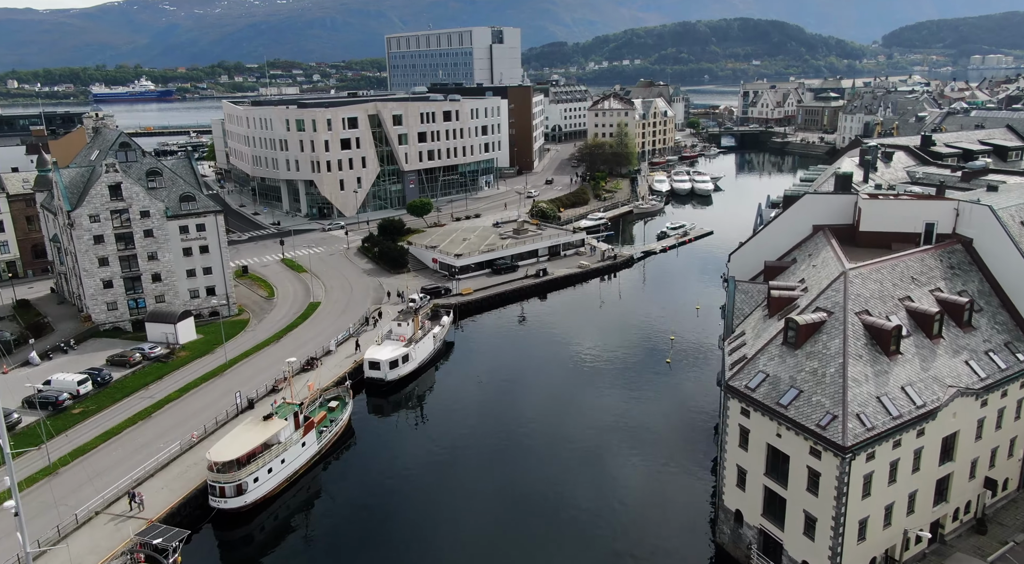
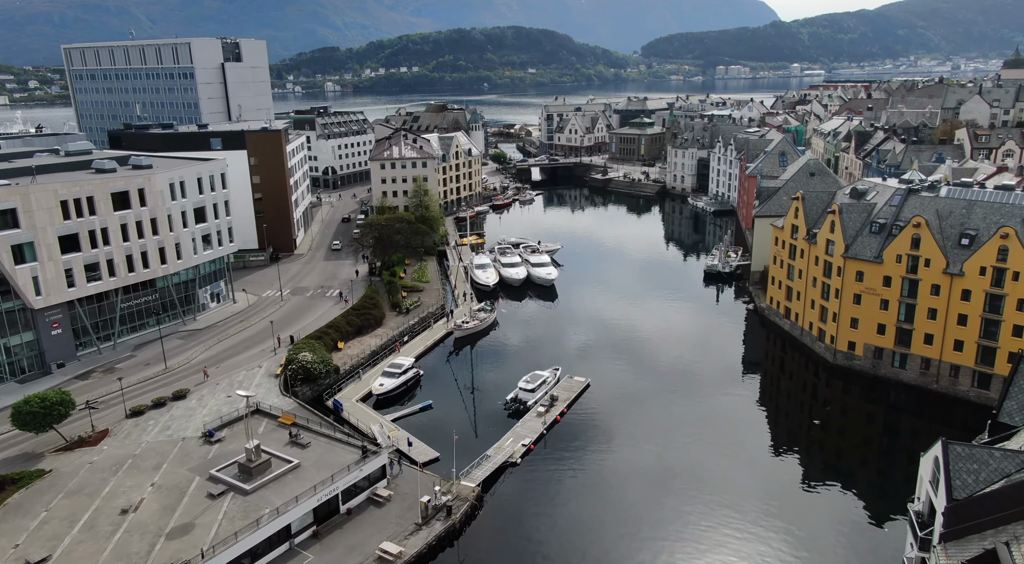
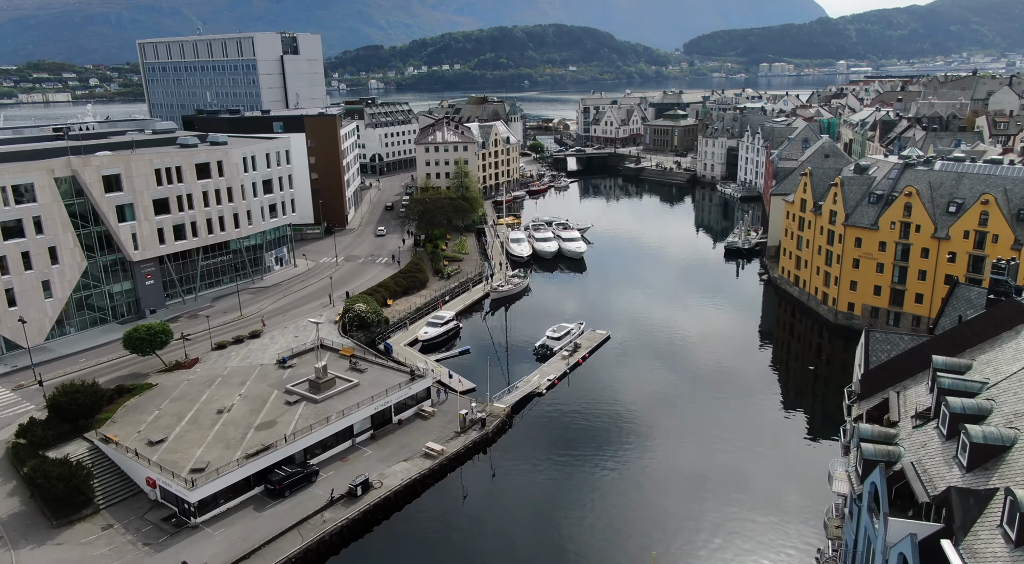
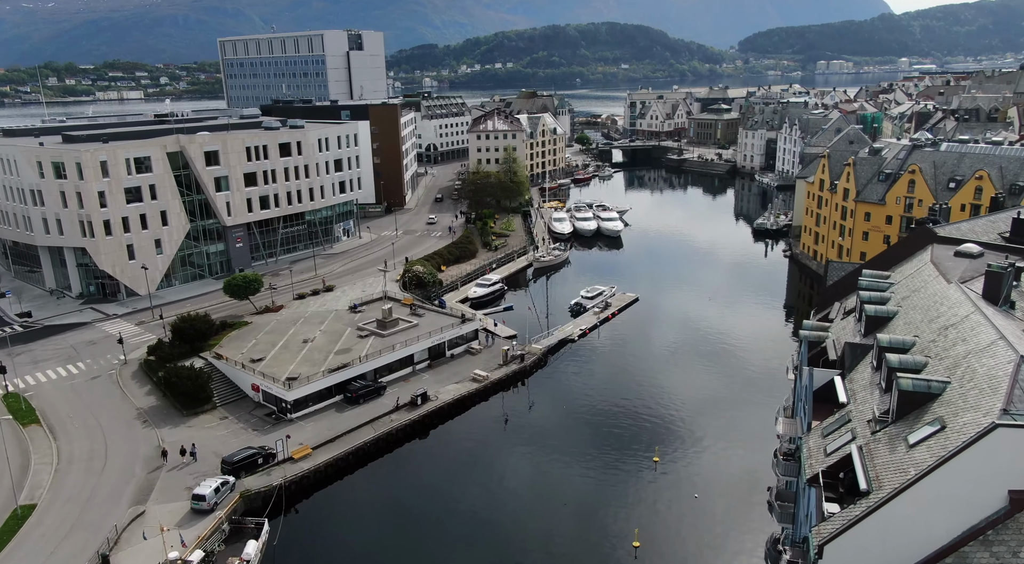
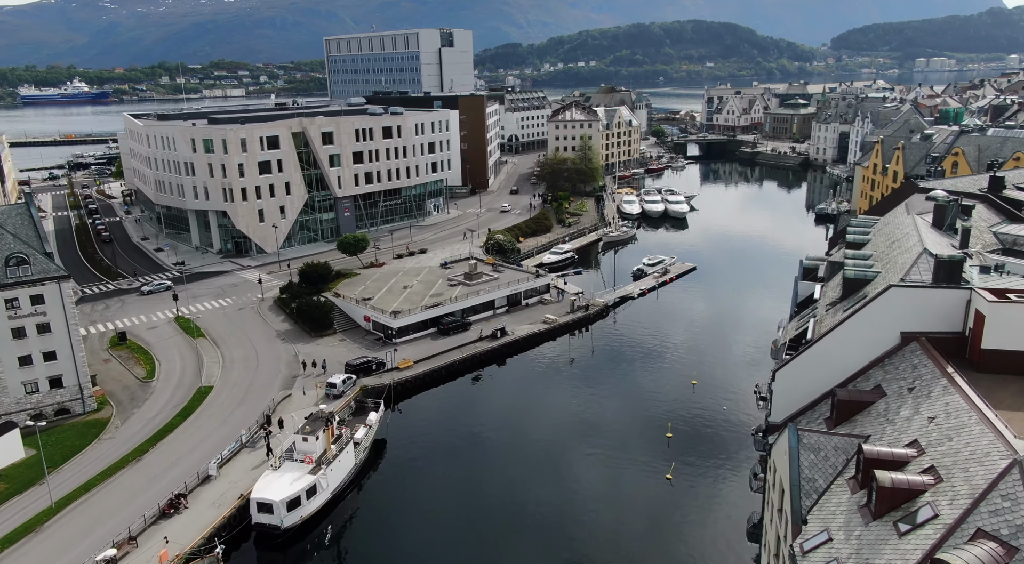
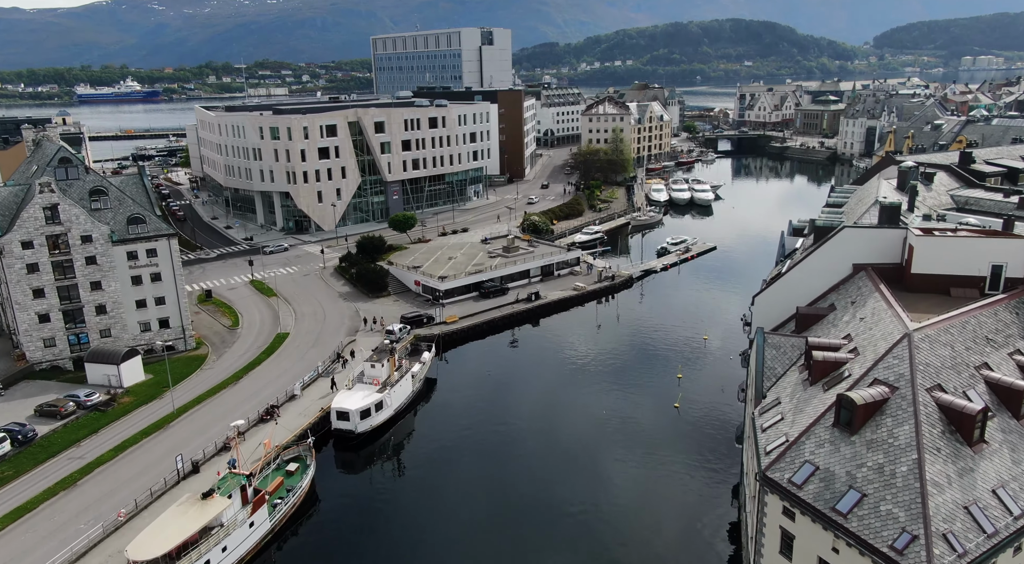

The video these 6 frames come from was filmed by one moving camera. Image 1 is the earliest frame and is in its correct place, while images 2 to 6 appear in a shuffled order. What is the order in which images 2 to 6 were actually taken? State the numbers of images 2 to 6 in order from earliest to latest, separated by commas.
6, 5, 4, 3, 2
